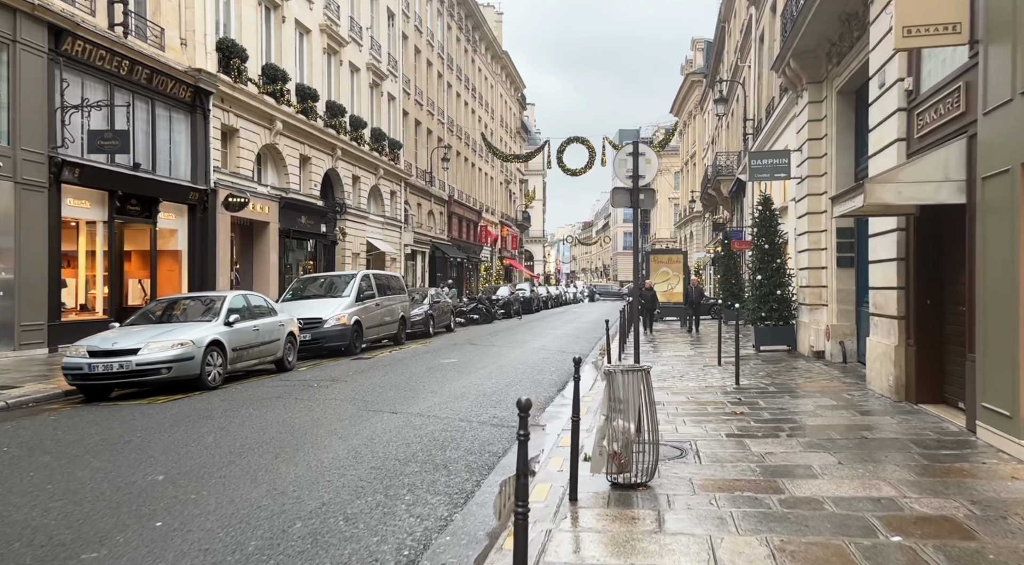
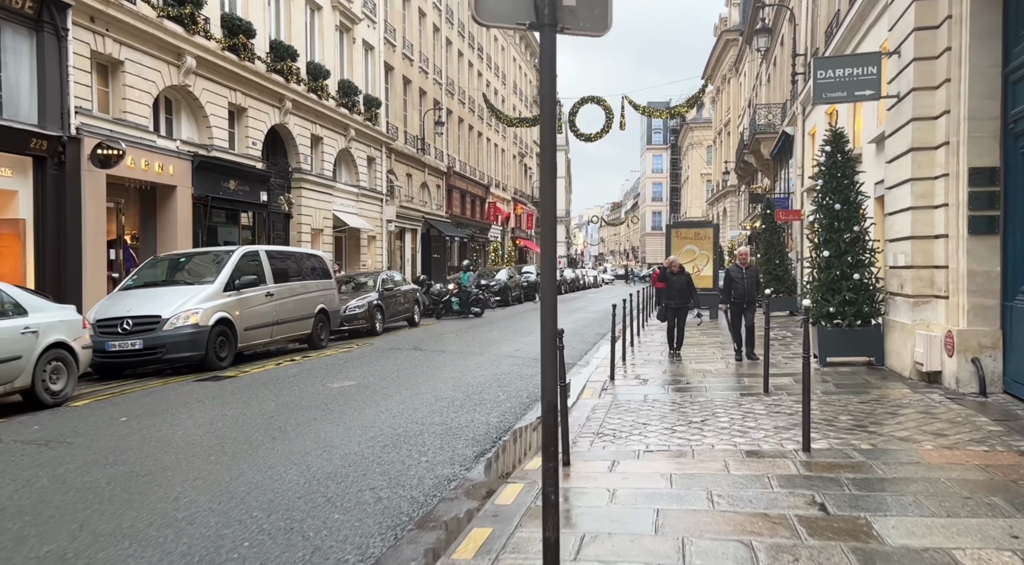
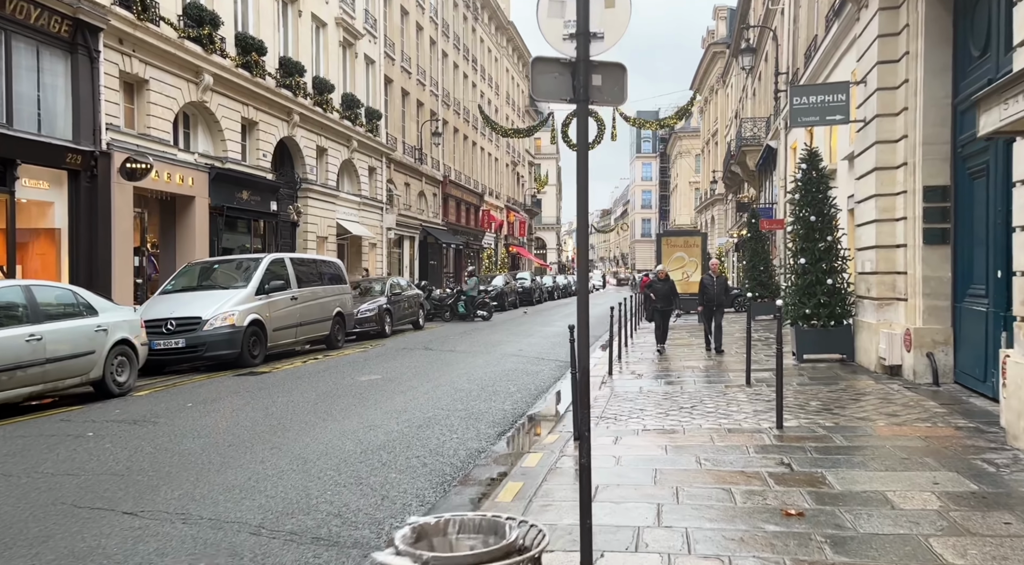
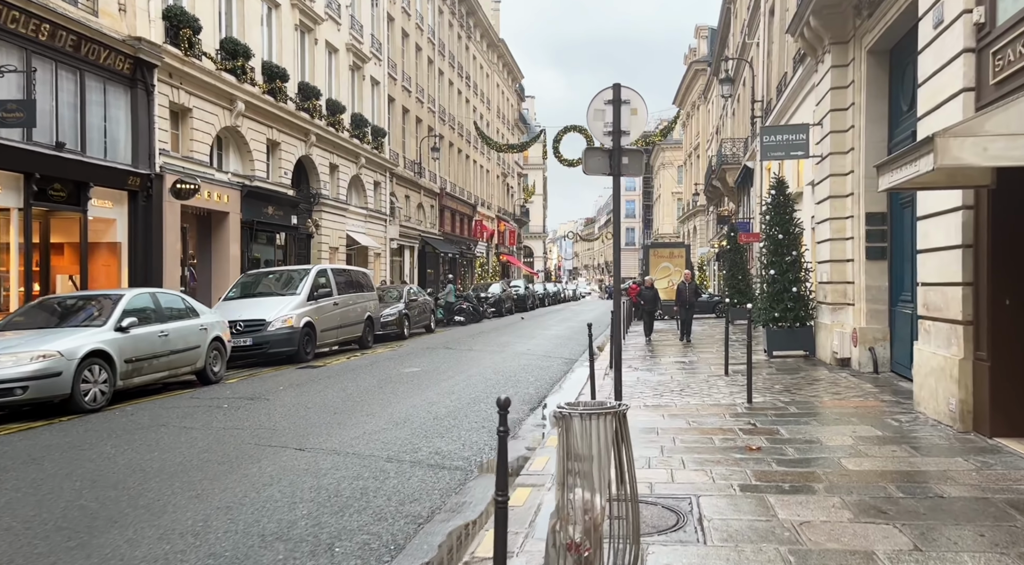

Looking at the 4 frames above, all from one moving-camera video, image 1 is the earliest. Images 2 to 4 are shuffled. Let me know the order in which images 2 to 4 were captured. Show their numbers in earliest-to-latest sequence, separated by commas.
4, 3, 2
